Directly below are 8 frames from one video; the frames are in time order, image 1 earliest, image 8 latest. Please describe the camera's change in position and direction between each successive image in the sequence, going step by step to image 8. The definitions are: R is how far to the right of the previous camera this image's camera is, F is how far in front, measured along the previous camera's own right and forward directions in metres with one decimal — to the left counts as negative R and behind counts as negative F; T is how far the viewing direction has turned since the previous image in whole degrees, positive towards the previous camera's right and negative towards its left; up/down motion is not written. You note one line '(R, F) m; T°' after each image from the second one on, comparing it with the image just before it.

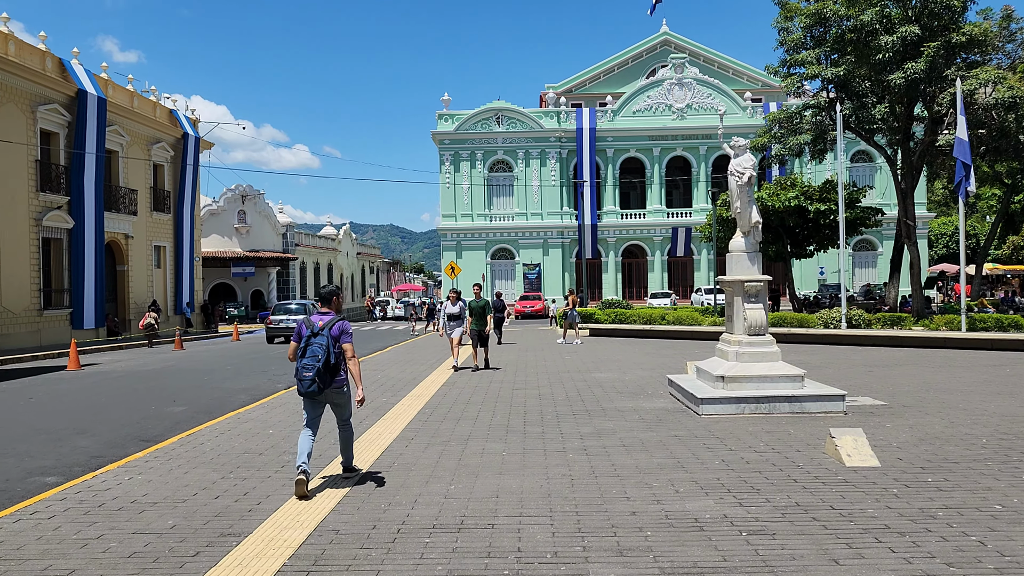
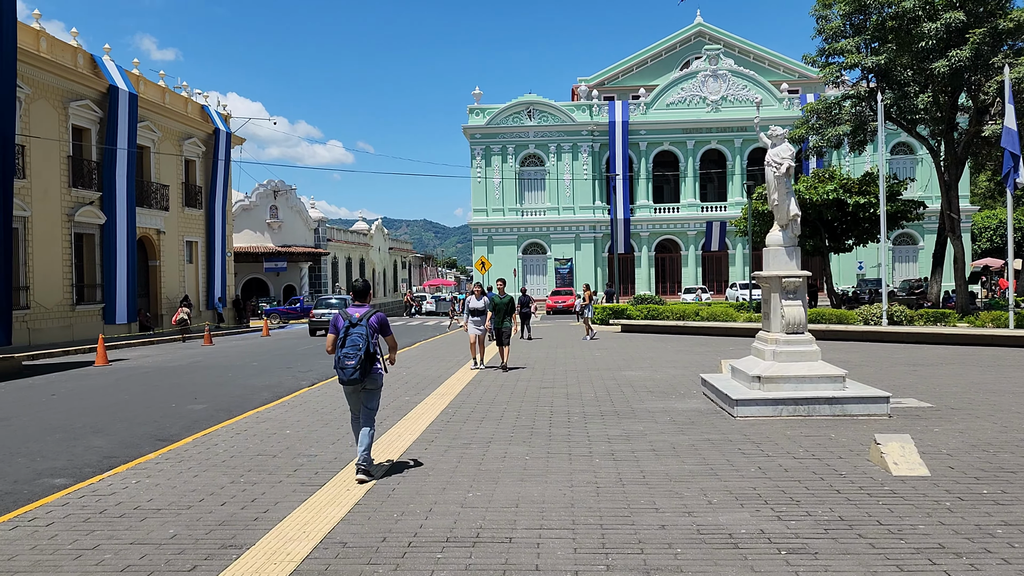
(+0.1, +0.4) m; -2°
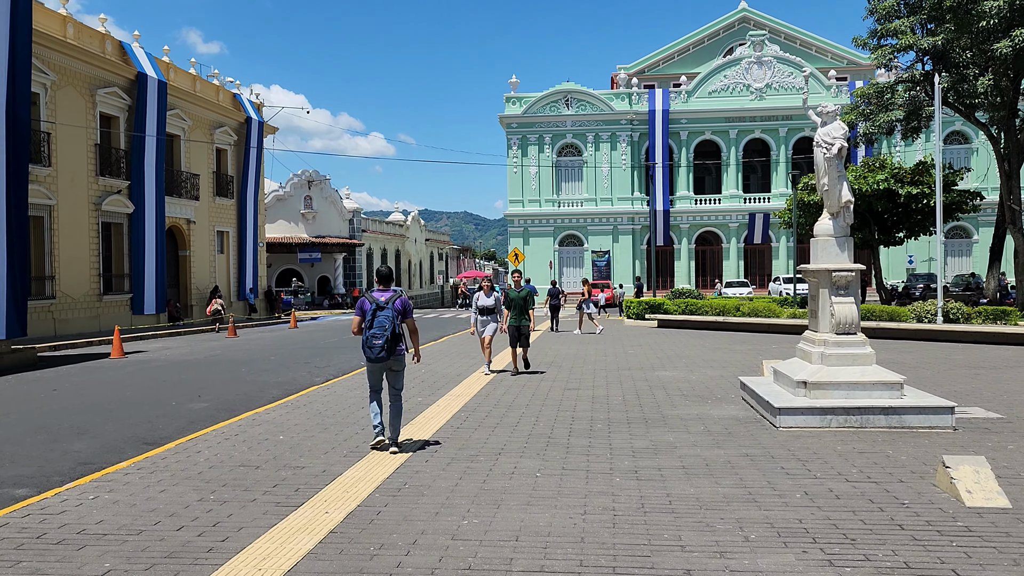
(+0.2, +0.9) m; -3°
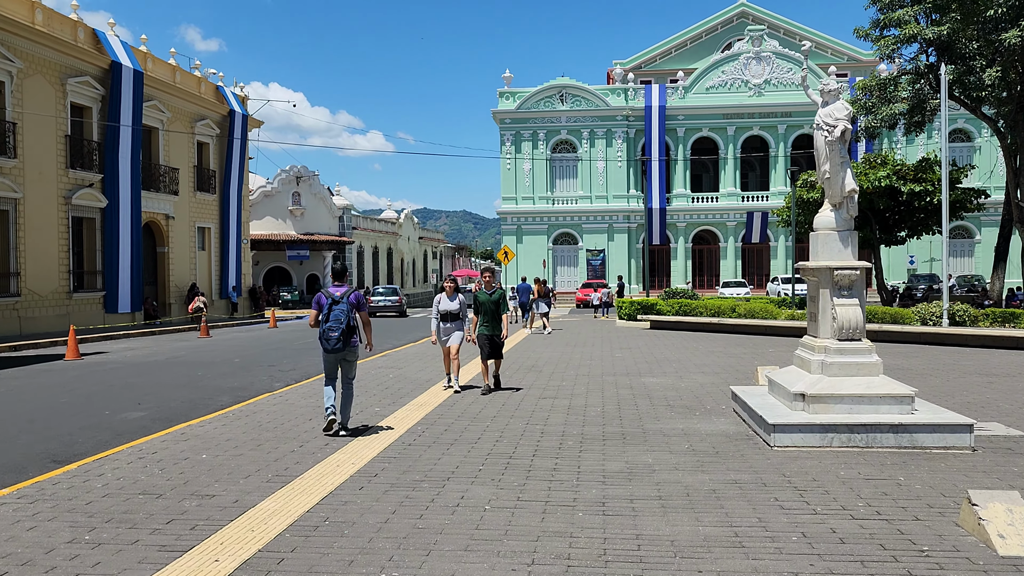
(+0.4, +1.0) m; 0°
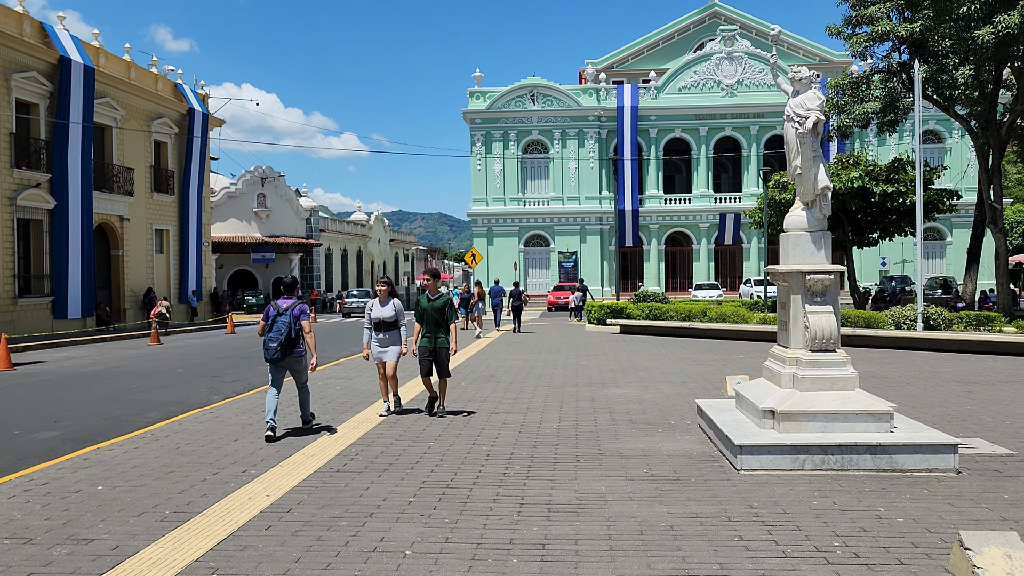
(+0.3, +0.8) m; +2°
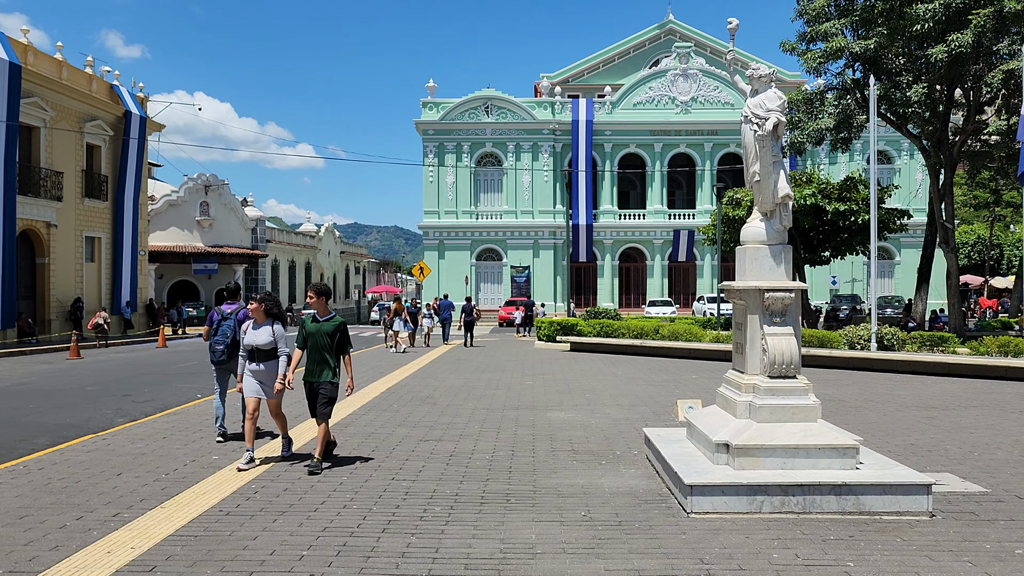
(+0.2, +0.9) m; +3°
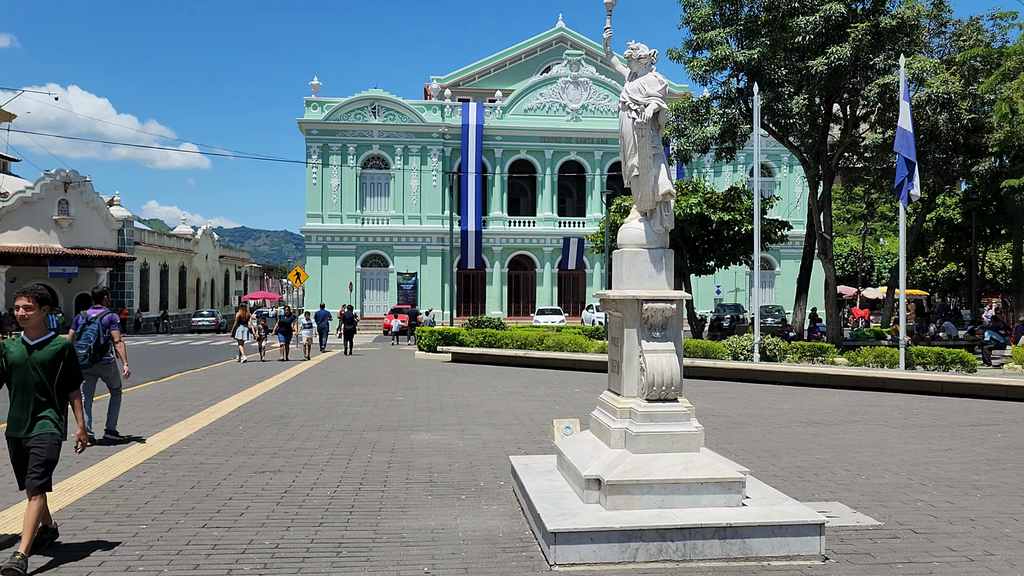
(+0.4, +1.0) m; +7°
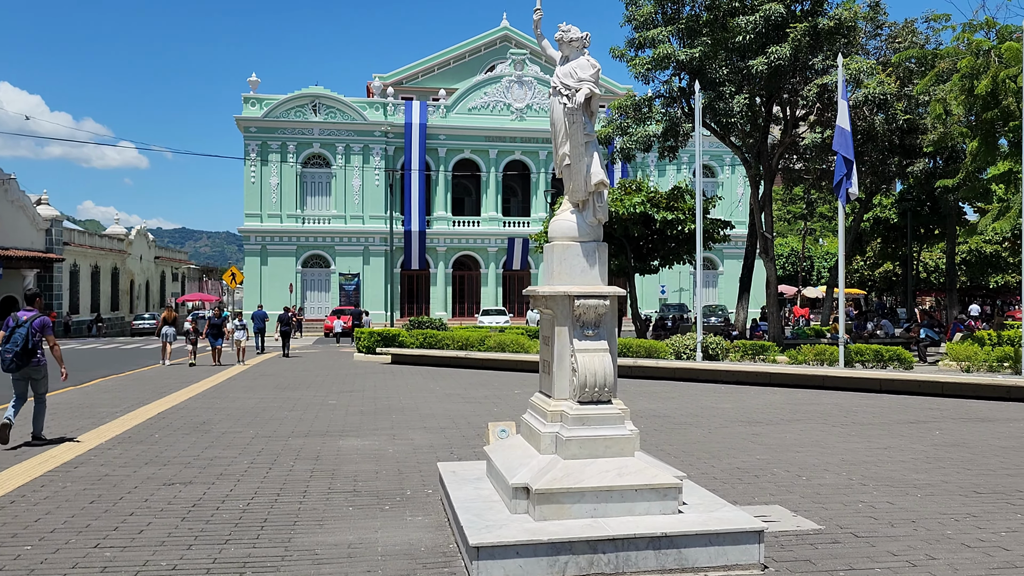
(+0.2, +0.4) m; +4°
